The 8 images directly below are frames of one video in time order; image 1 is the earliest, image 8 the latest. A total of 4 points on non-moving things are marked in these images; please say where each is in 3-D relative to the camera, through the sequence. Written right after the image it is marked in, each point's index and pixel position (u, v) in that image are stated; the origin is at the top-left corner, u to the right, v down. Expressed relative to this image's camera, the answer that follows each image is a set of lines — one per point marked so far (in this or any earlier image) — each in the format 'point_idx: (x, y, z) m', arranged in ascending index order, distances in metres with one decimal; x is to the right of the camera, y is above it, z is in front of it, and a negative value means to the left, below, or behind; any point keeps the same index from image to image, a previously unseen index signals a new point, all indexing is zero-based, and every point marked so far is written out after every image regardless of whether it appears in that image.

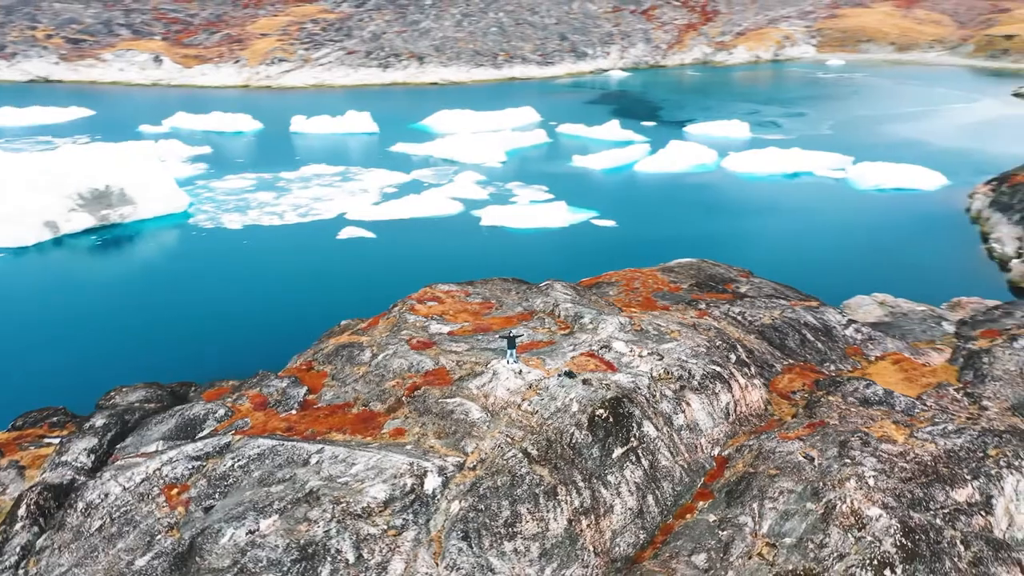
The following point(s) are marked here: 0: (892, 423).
0: (+5.2, -1.8, +10.2) m
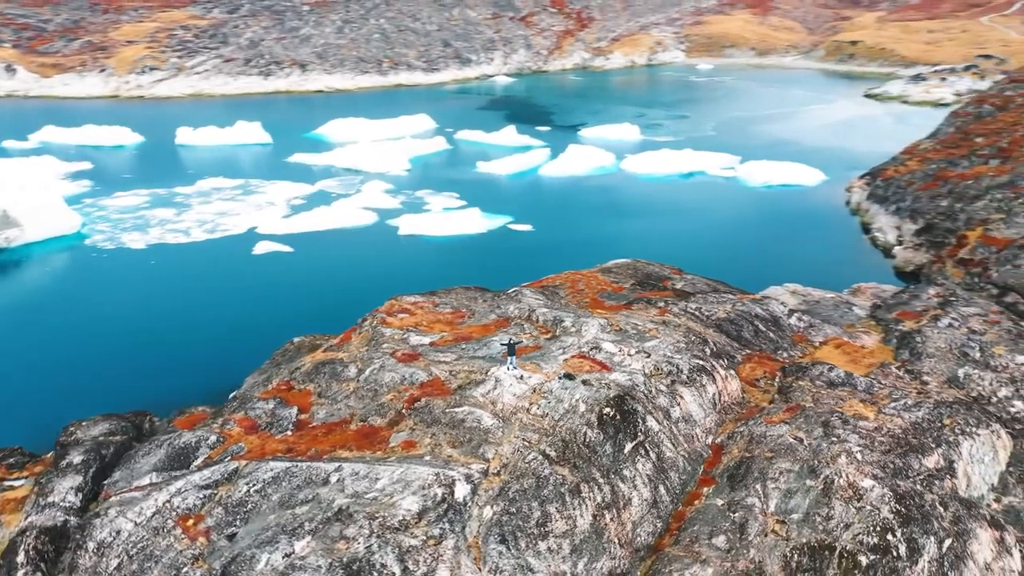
0: (+5.2, -1.7, +11.2) m
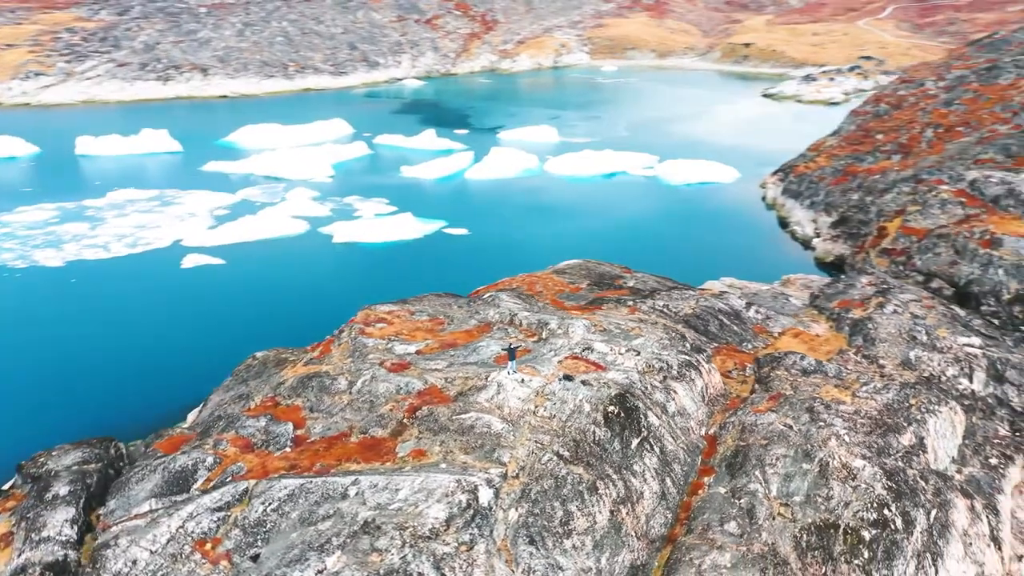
0: (+5.1, -1.6, +12.0) m
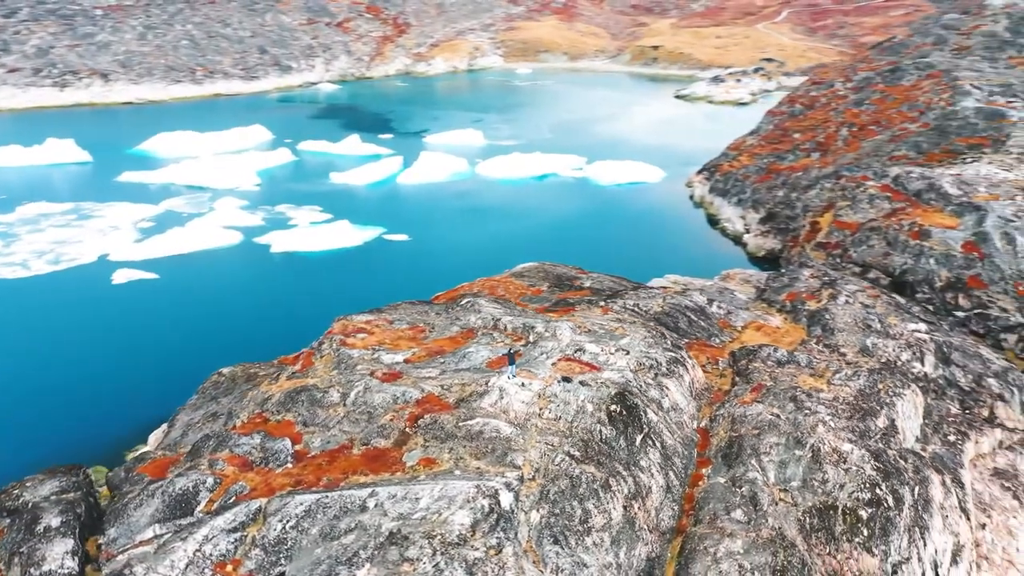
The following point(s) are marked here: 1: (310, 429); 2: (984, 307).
0: (+5.0, -1.5, +12.6) m
1: (-3.0, -2.1, +11.2) m
2: (+11.5, -0.4, +18.5) m
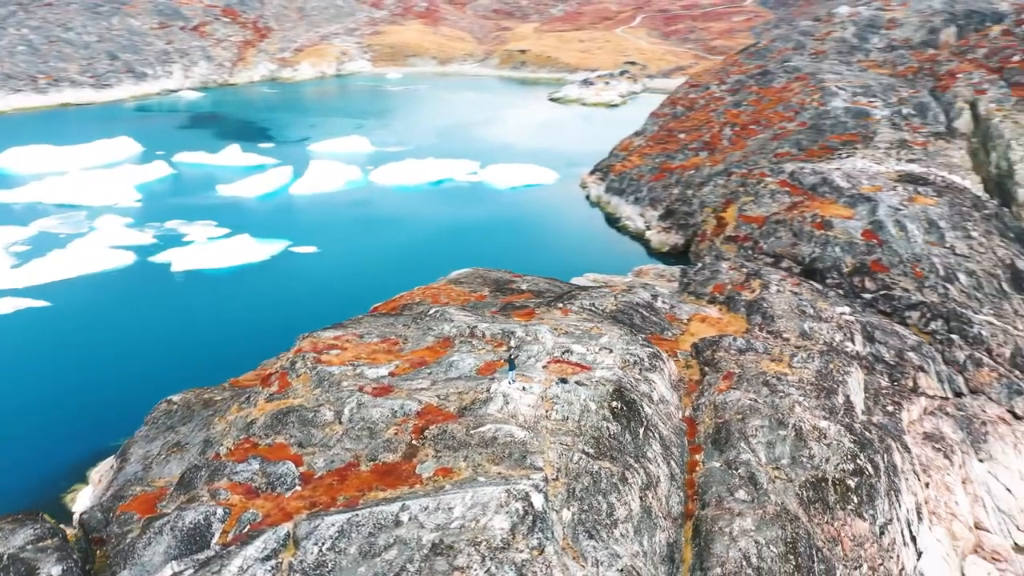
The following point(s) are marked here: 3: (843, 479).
0: (+4.6, -1.3, +13.6) m
1: (-2.9, -2.3, +11.0) m
2: (+10.1, 0.0, +20.5) m
3: (+4.6, -2.7, +10.5) m
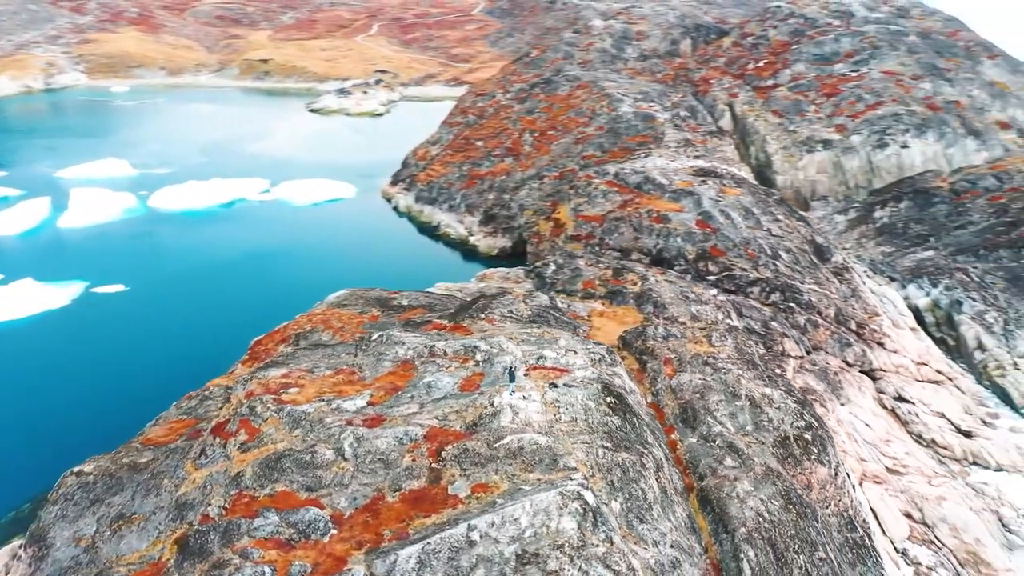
0: (+3.6, -1.1, +15.3) m
1: (-2.6, -2.8, +10.5) m
2: (+6.7, +0.6, +23.5) m
3: (+4.6, -2.4, +12.4) m
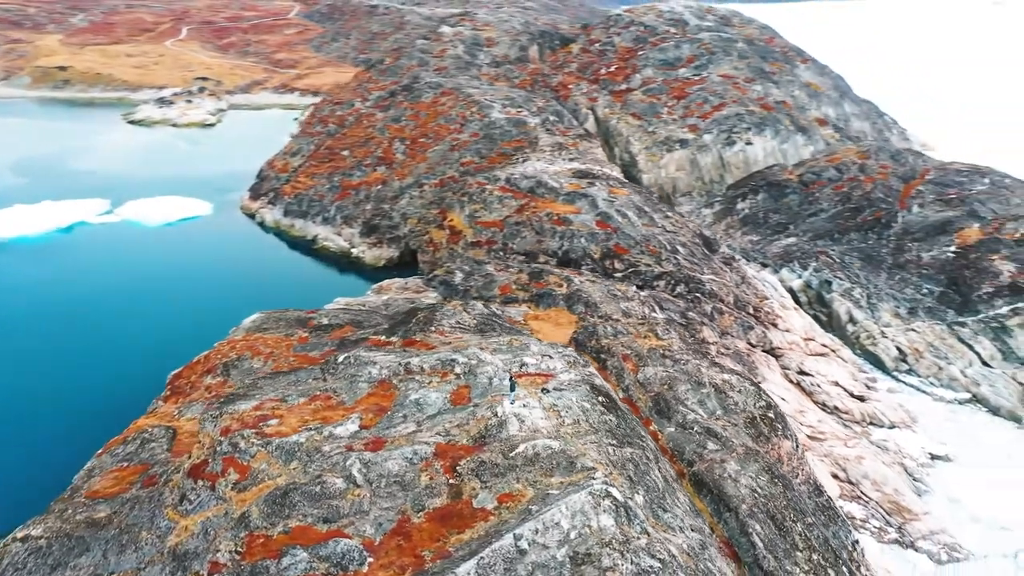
0: (+2.8, -1.1, +16.2) m
1: (-2.3, -3.2, +10.3) m
2: (+4.0, +0.7, +24.9) m
3: (+4.4, -2.2, +13.5) m
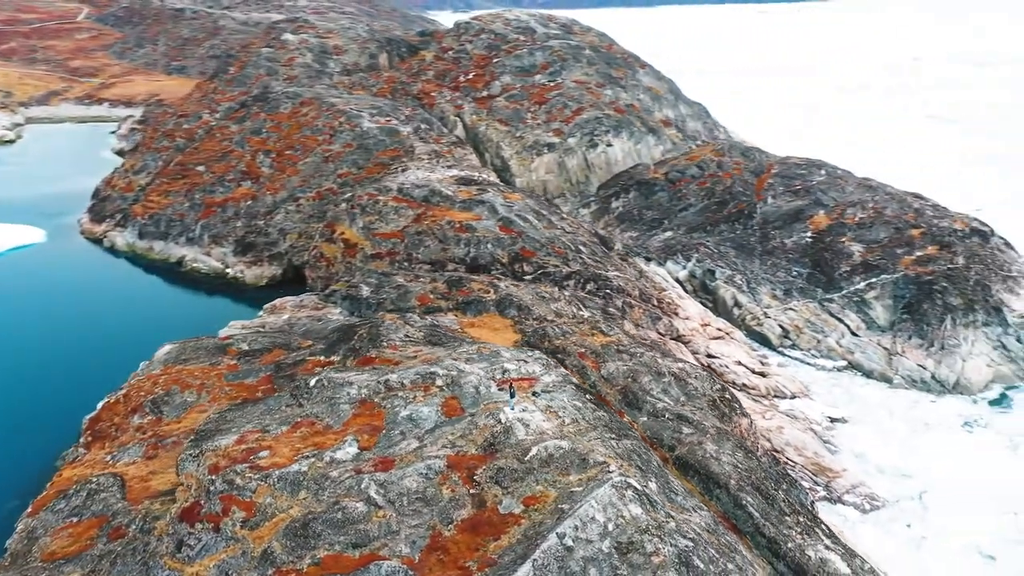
0: (+1.7, -1.1, +17.0) m
1: (-1.8, -3.4, +10.2) m
2: (+1.0, +0.7, +25.7) m
3: (+4.0, -2.1, +14.7) m
